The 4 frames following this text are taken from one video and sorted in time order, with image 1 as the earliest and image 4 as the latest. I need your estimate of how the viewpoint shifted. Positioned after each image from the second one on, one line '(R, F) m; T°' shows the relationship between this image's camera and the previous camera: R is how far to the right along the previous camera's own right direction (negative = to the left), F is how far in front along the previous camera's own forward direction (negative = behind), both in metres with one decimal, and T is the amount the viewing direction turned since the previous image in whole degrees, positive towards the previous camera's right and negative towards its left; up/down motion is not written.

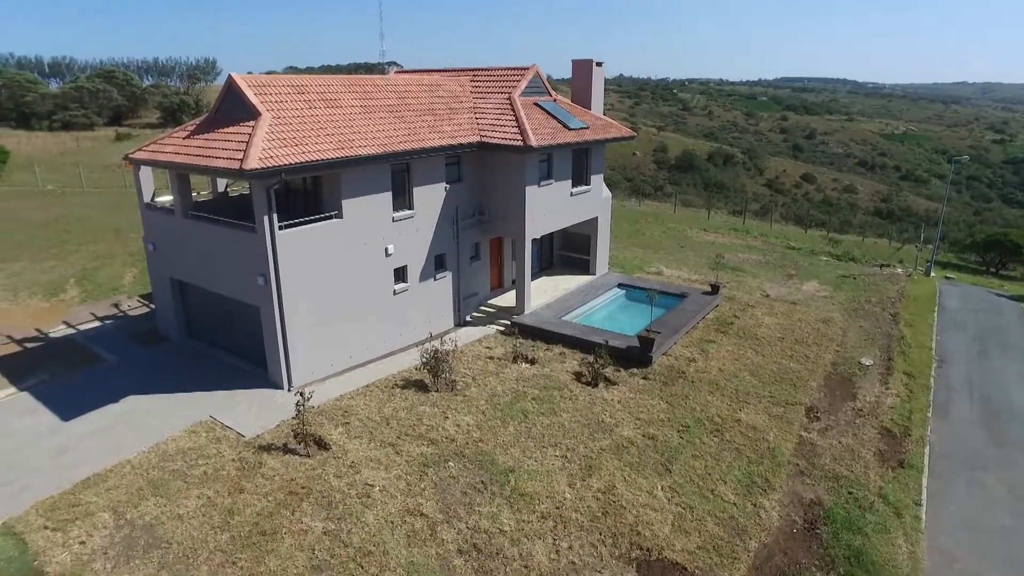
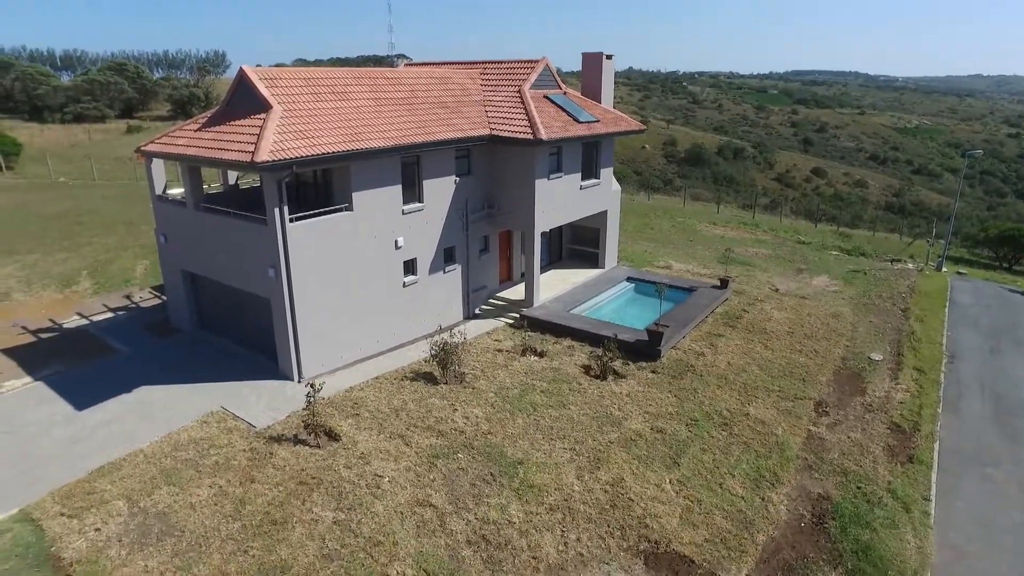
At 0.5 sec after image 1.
(-0.8, -0.1) m; -1°
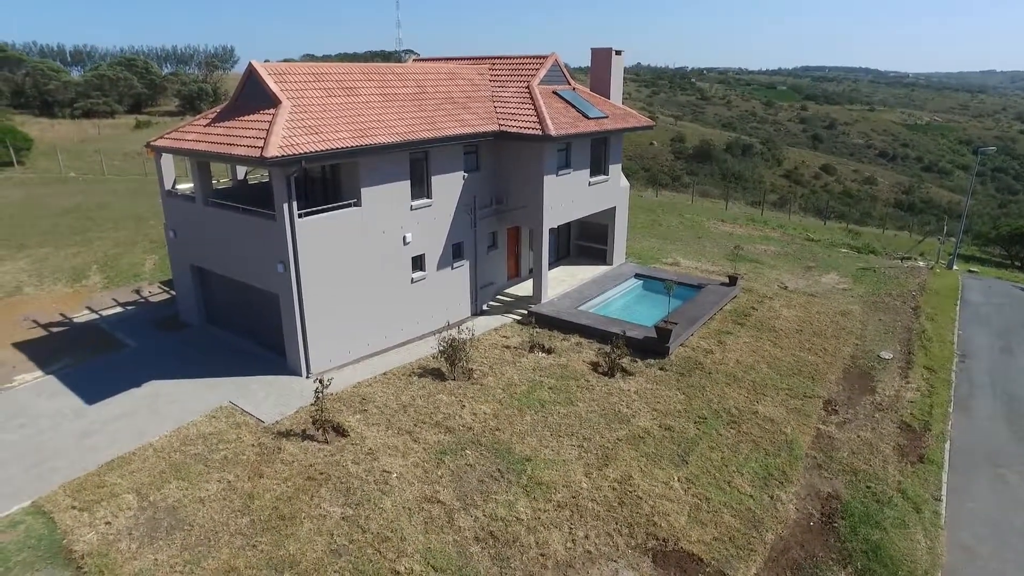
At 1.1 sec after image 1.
(-0.8, +0.4) m; -1°
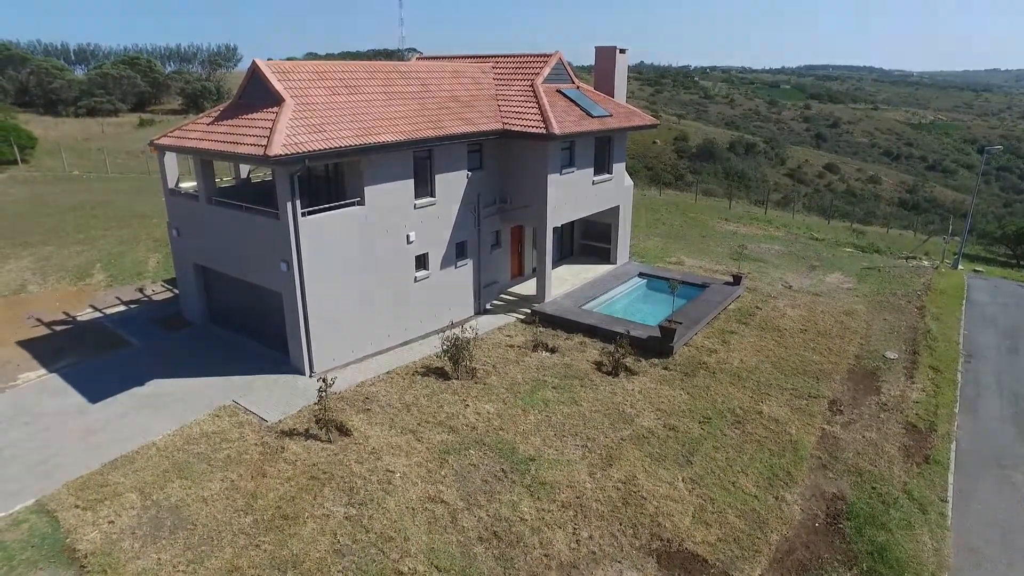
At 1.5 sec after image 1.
(-0.4, +0.5) m; 0°
